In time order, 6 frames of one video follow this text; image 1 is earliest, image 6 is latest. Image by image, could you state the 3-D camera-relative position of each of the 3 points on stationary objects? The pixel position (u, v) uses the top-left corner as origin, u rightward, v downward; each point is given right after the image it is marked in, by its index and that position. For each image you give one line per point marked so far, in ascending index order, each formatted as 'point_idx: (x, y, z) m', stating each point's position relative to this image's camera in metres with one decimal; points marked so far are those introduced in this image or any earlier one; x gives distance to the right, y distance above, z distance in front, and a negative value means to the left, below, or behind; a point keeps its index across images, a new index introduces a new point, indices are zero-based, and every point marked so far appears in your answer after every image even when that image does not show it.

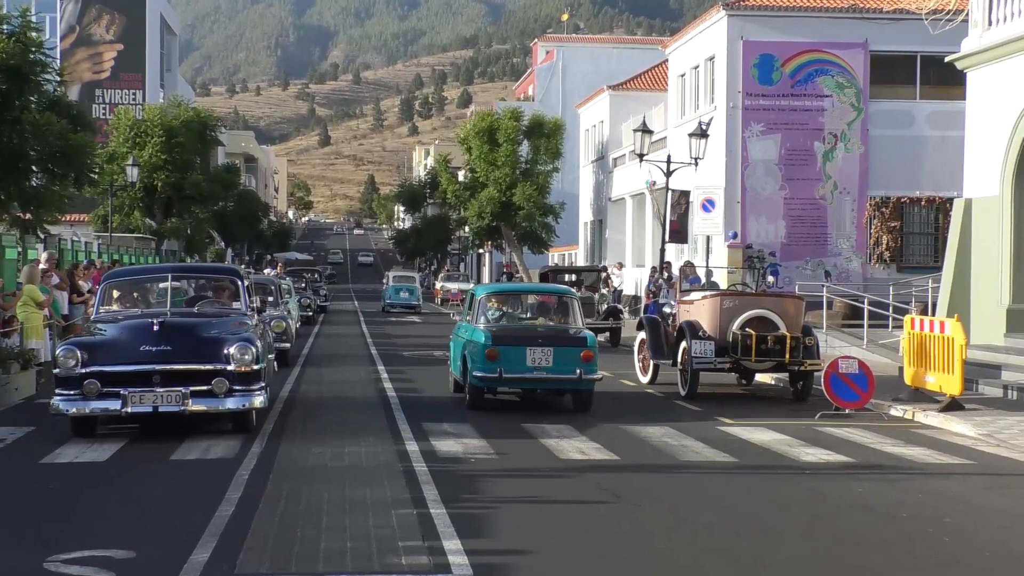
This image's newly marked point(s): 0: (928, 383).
0: (+7.0, -1.6, +13.3) m
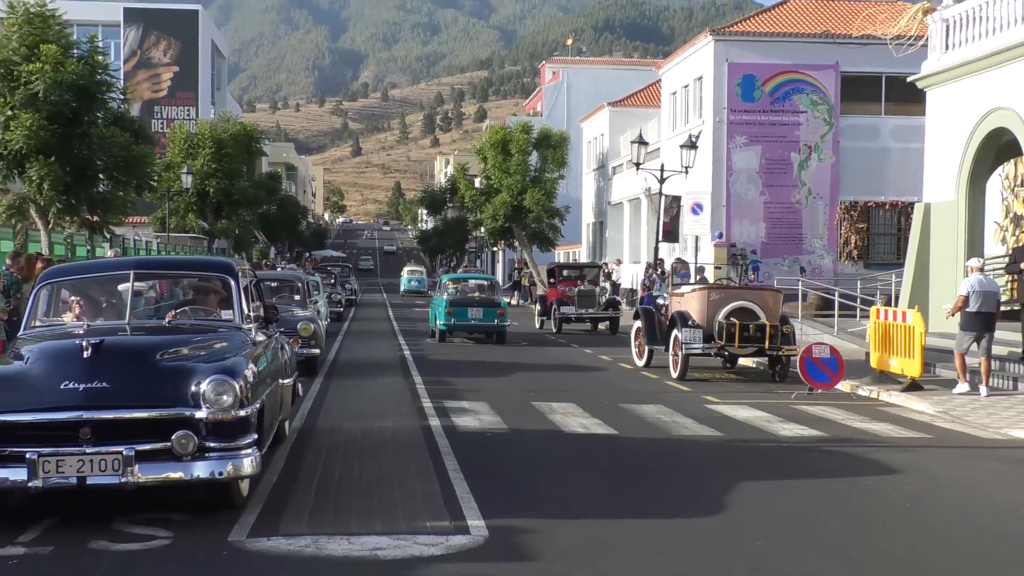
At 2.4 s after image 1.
0: (+7.2, -1.5, +15.0) m
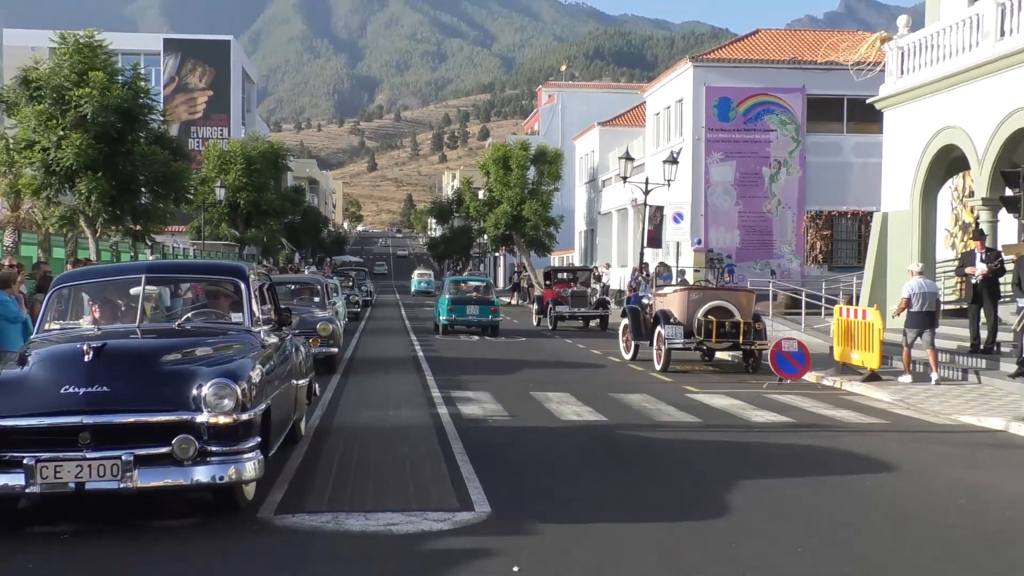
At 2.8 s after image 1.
0: (+7.2, -1.5, +16.7) m
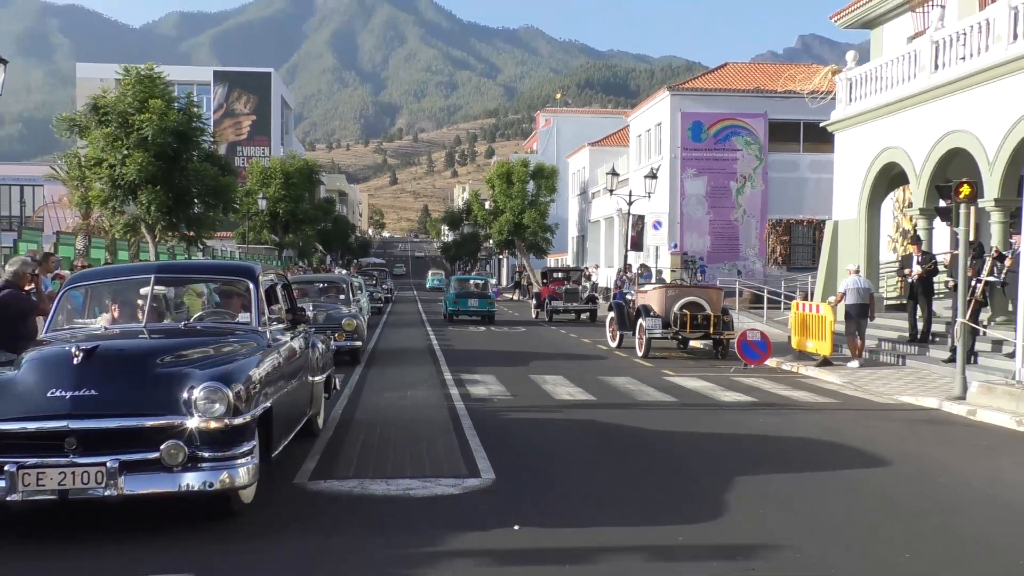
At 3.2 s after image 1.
0: (+7.2, -1.4, +19.3) m
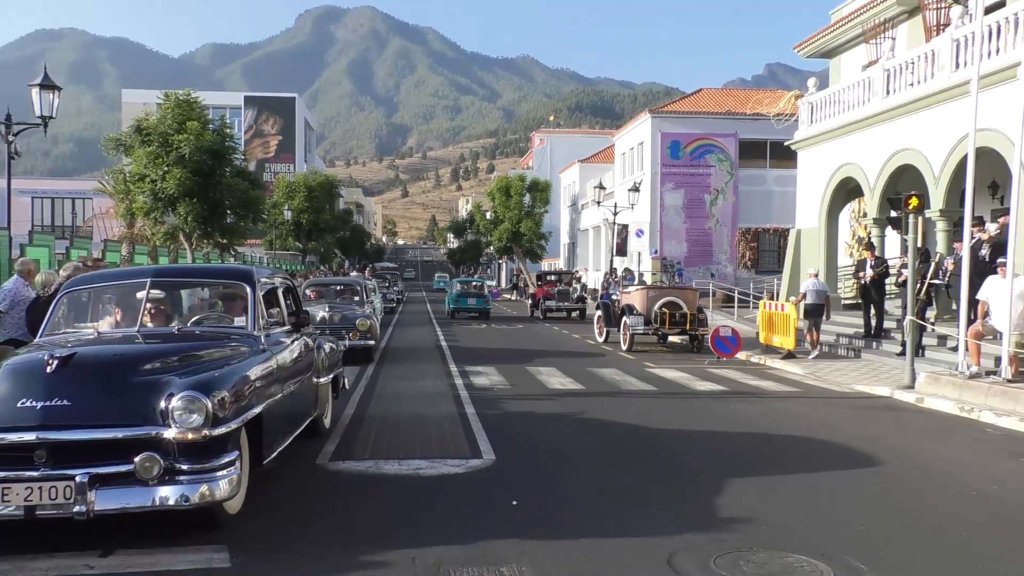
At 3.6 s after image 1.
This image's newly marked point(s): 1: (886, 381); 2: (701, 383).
0: (+7.2, -1.5, +21.7) m
1: (+8.9, -2.2, +19.4) m
2: (+4.6, -2.3, +20.0) m
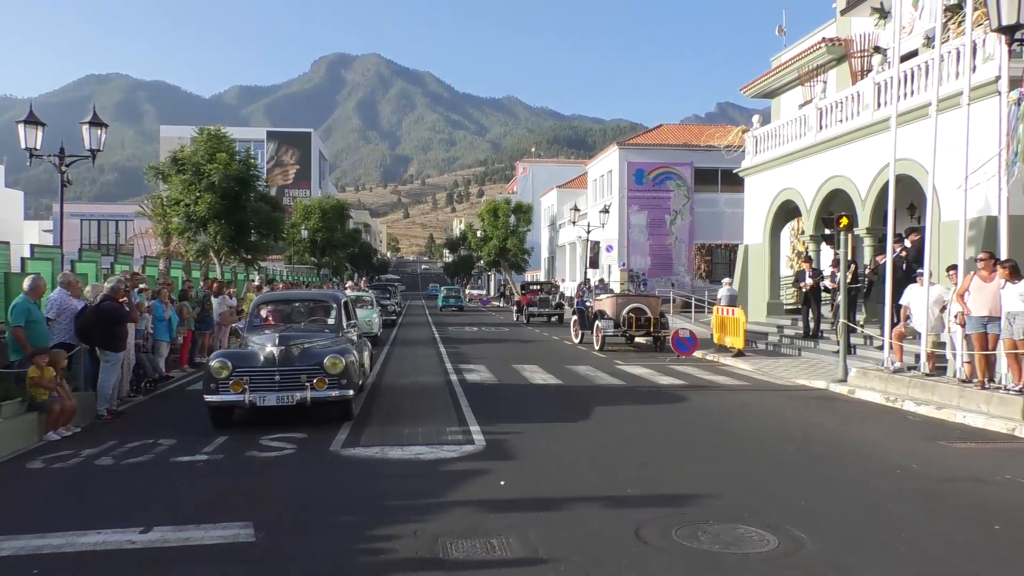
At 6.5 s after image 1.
0: (+6.8, -1.7, +25.1) m
1: (+8.6, -2.4, +22.8) m
2: (+4.3, -2.5, +23.3) m
